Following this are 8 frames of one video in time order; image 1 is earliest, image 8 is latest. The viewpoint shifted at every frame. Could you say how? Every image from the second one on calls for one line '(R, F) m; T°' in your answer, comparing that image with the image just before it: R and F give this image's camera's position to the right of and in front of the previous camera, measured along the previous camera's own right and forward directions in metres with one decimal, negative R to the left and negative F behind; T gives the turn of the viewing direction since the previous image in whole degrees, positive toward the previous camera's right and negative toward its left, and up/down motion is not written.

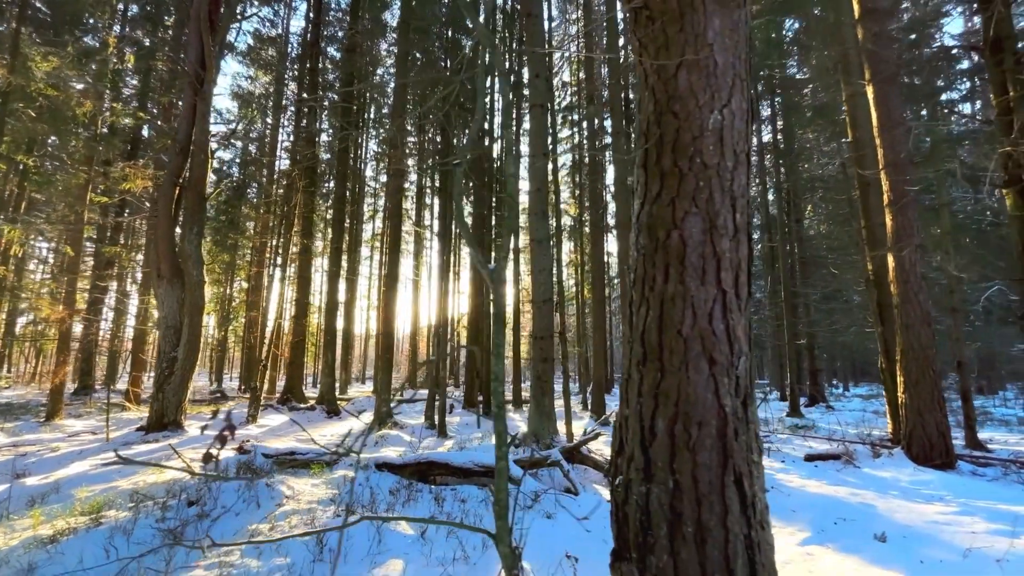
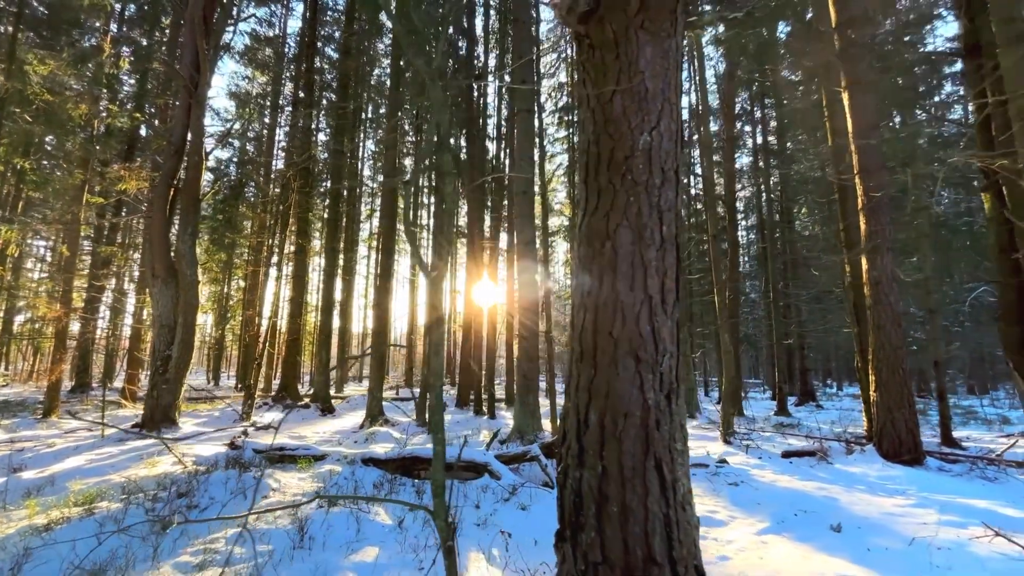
(+0.2, -0.2) m; 0°
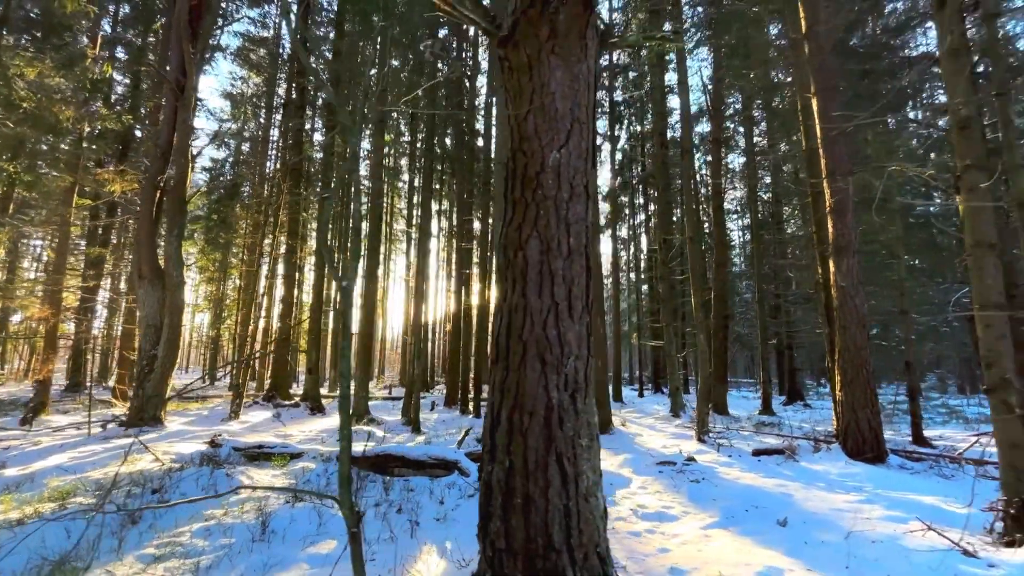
(+0.4, -0.2) m; 0°
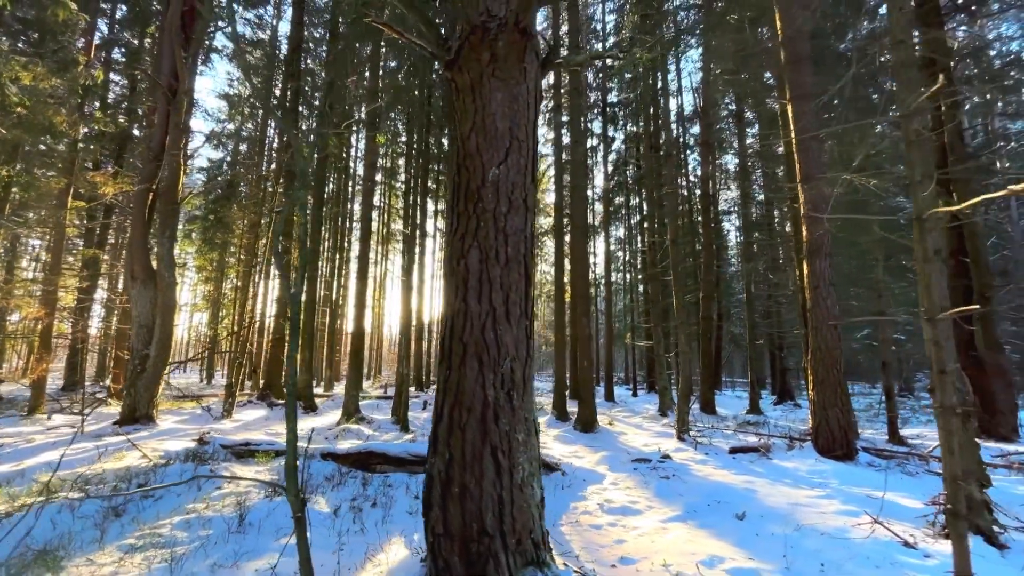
(+0.3, -0.2) m; 0°
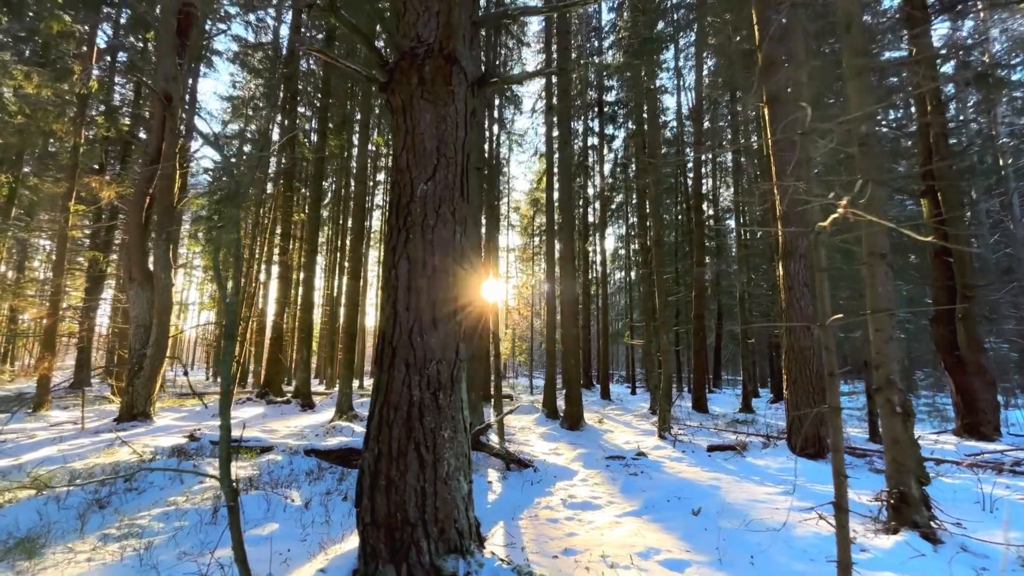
(+0.4, -0.2) m; -1°
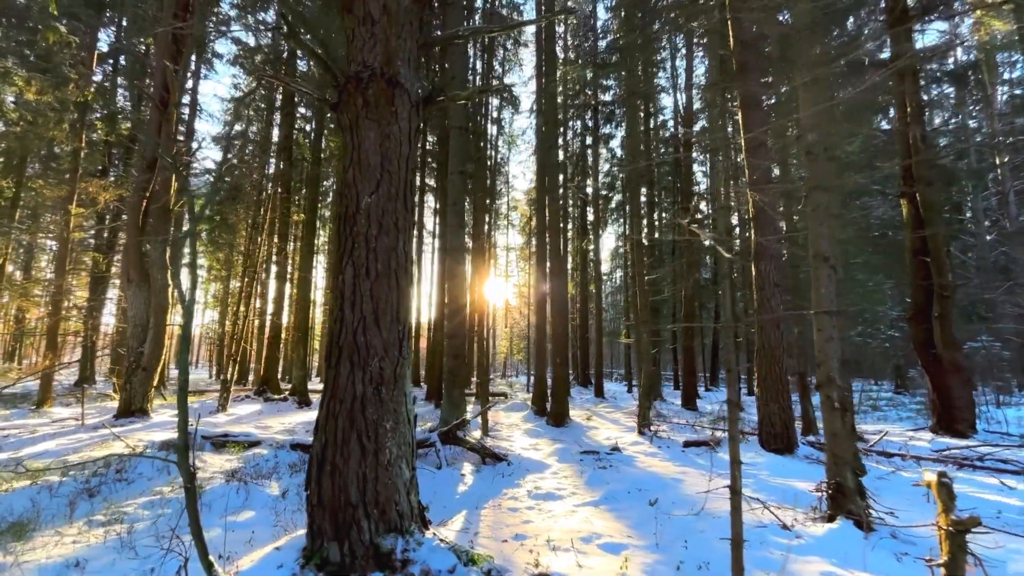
(+0.4, -0.3) m; -1°
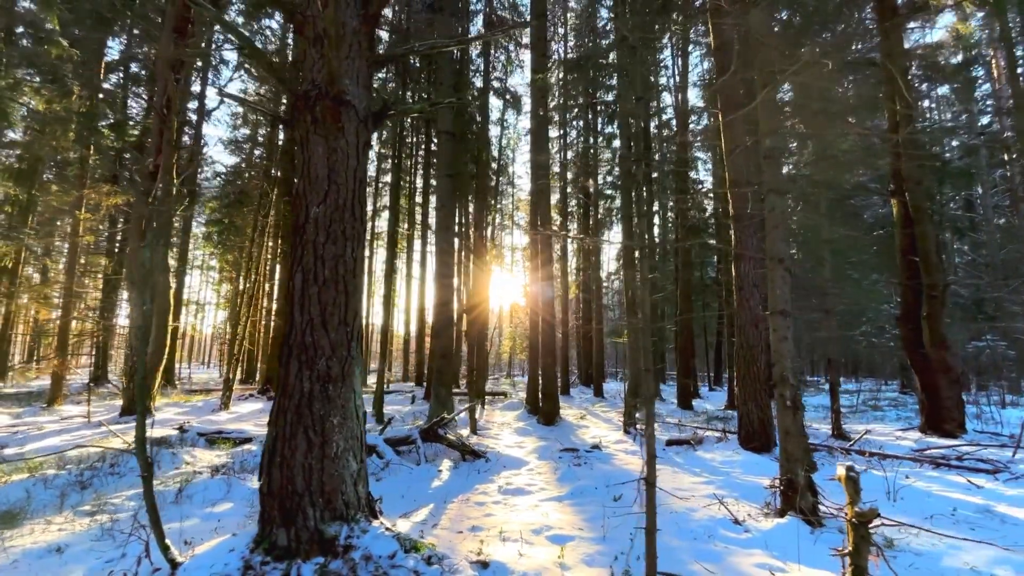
(+0.4, -0.2) m; -1°
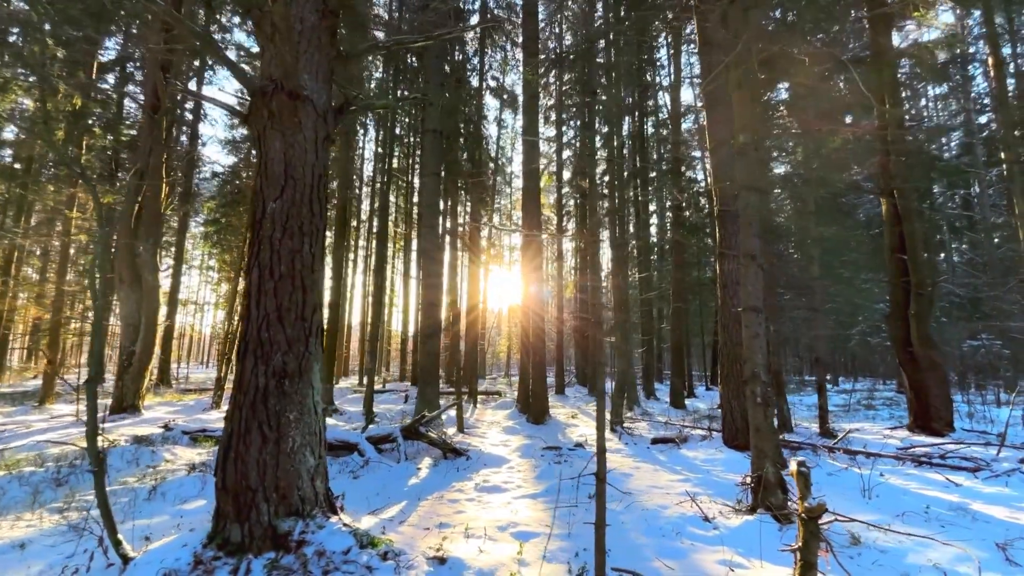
(+0.3, 0.0) m; 0°
